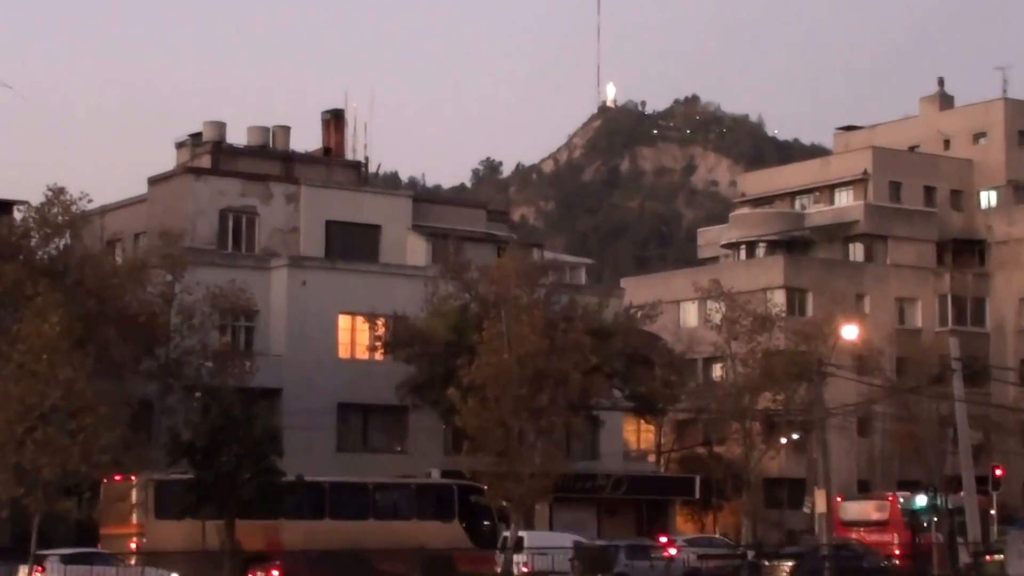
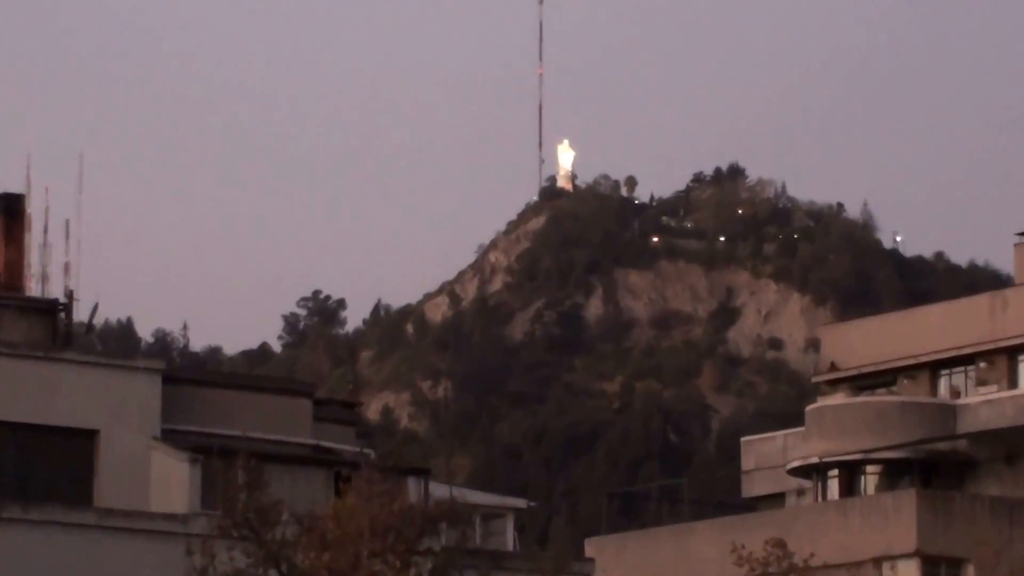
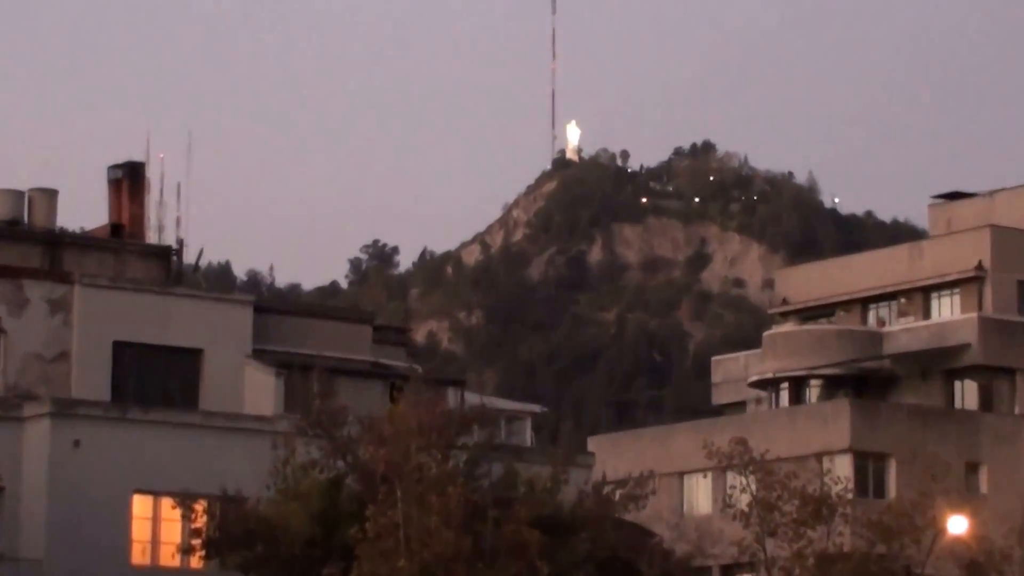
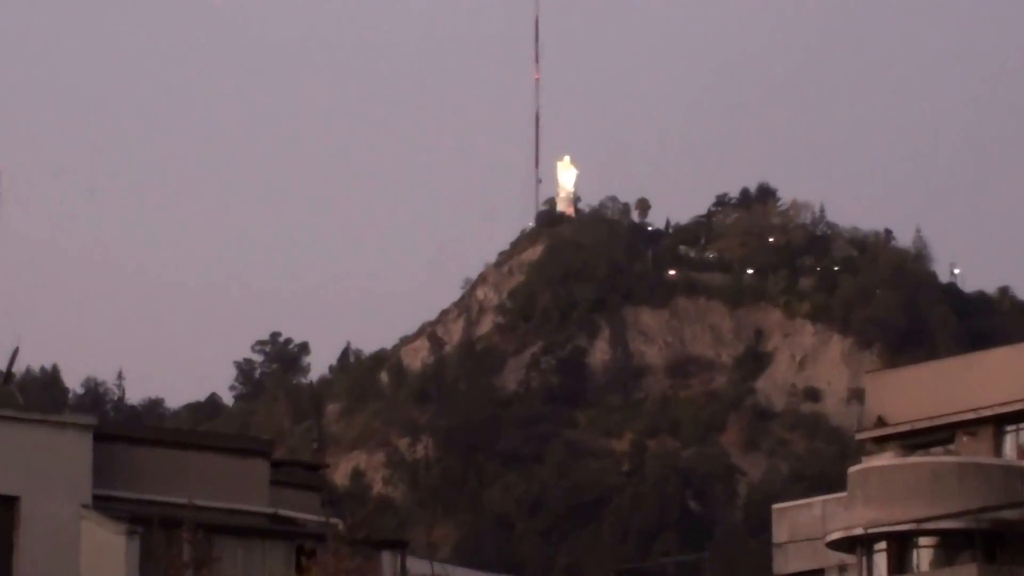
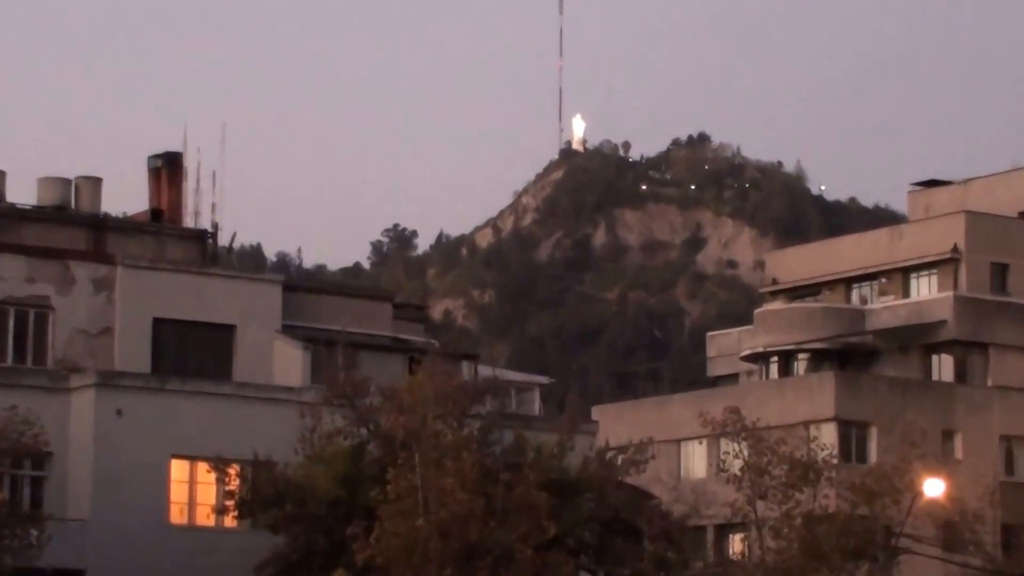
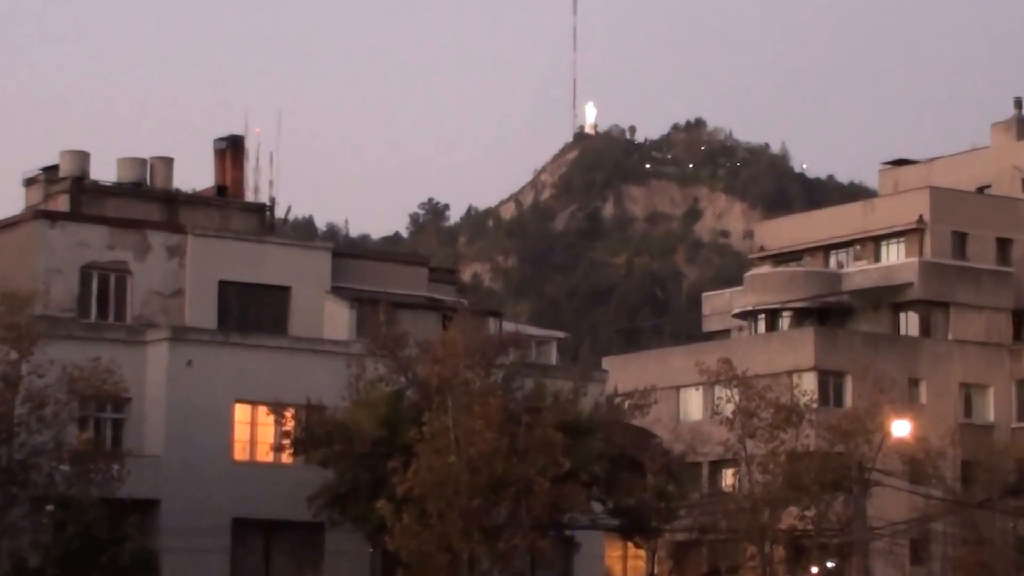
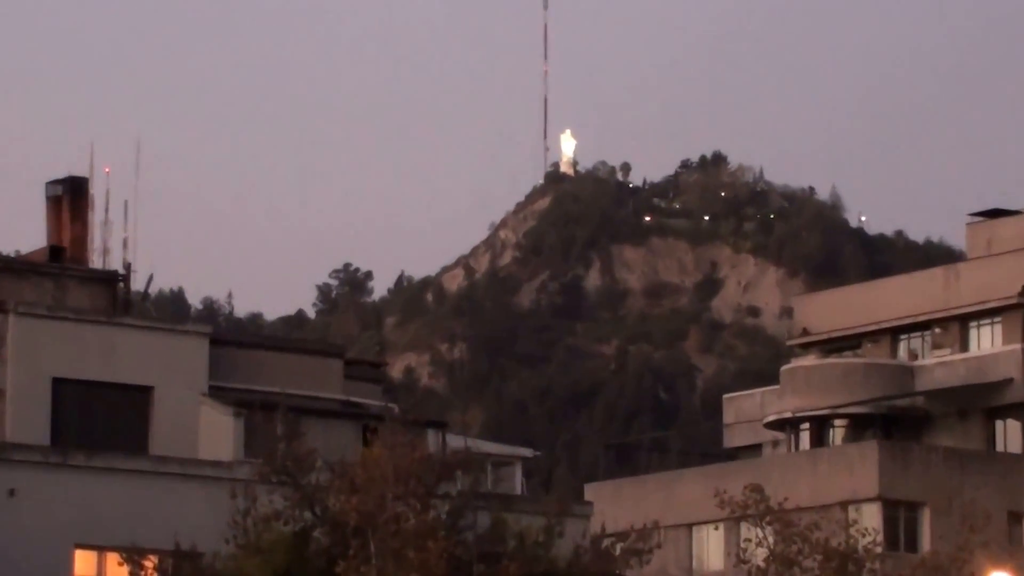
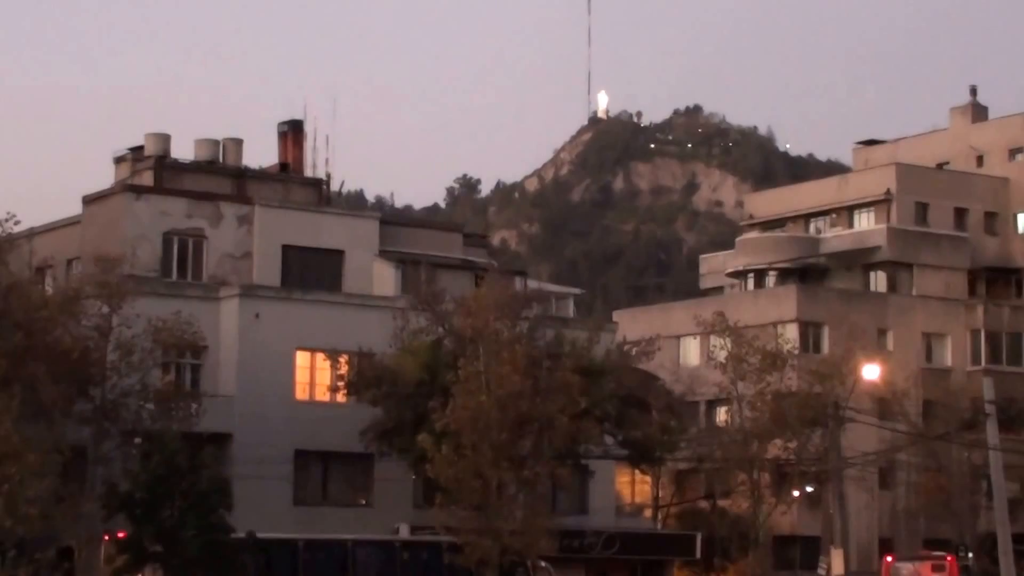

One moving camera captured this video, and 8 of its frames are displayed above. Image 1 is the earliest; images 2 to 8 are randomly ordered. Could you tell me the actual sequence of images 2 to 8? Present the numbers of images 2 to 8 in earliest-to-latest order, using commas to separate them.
8, 6, 5, 3, 7, 2, 4
